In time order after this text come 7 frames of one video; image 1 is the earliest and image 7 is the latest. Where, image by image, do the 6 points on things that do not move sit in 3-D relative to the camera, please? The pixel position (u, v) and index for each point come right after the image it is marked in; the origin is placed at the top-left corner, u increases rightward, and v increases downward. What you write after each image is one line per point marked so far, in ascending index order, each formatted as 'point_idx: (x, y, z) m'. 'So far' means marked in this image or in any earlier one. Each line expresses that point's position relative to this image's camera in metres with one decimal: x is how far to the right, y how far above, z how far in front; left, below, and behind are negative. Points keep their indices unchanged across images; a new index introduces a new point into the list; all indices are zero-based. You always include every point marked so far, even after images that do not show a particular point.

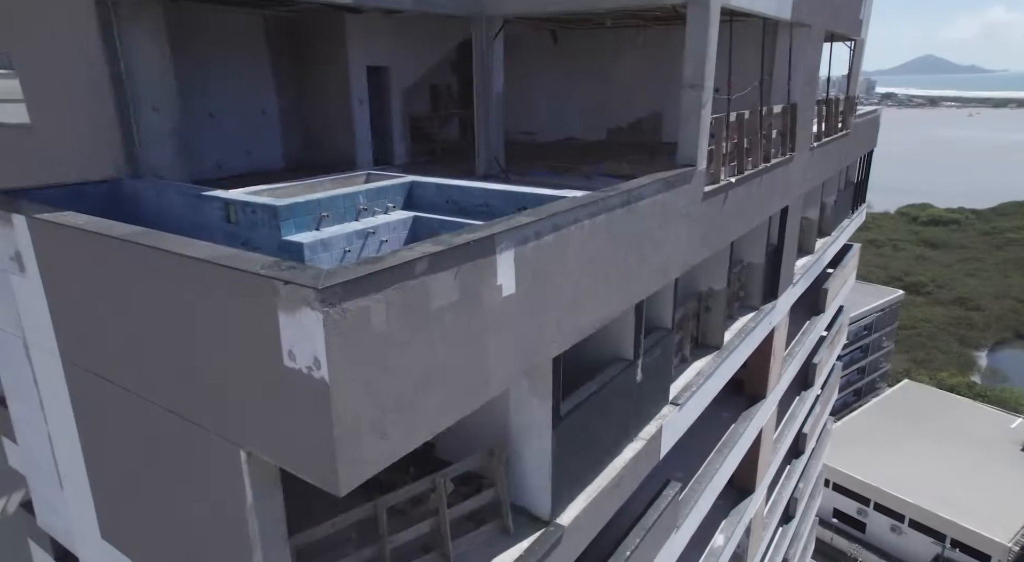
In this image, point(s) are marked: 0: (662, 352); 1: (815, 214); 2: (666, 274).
0: (+1.9, -1.0, +8.5) m
1: (+7.5, +1.6, +16.2) m
2: (+1.9, +0.1, +7.8) m
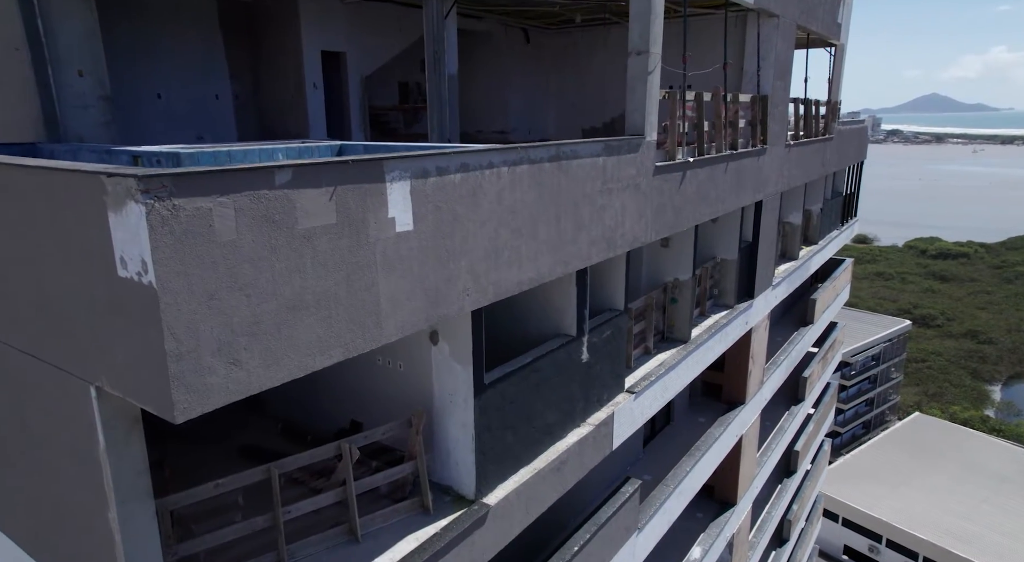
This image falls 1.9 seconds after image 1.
0: (+1.2, -0.7, +8.1) m
1: (+6.9, +1.5, +15.9) m
2: (+1.1, +0.4, +7.4) m
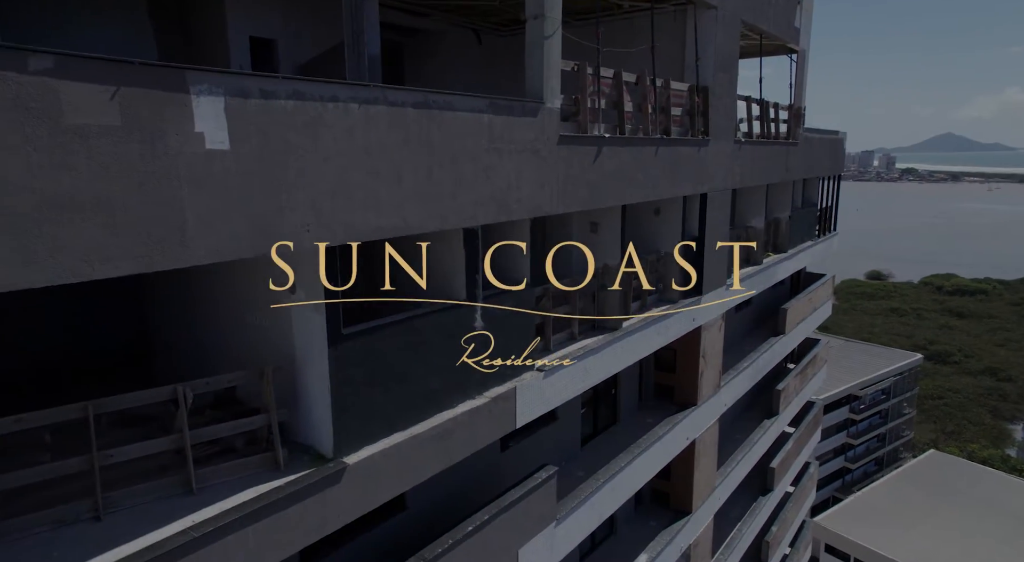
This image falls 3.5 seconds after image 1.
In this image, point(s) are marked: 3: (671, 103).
0: (0.0, -0.3, +7.8) m
1: (+5.9, +1.4, +15.6) m
2: (-0.1, +0.8, +7.2) m
3: (+2.6, +2.9, +10.6) m
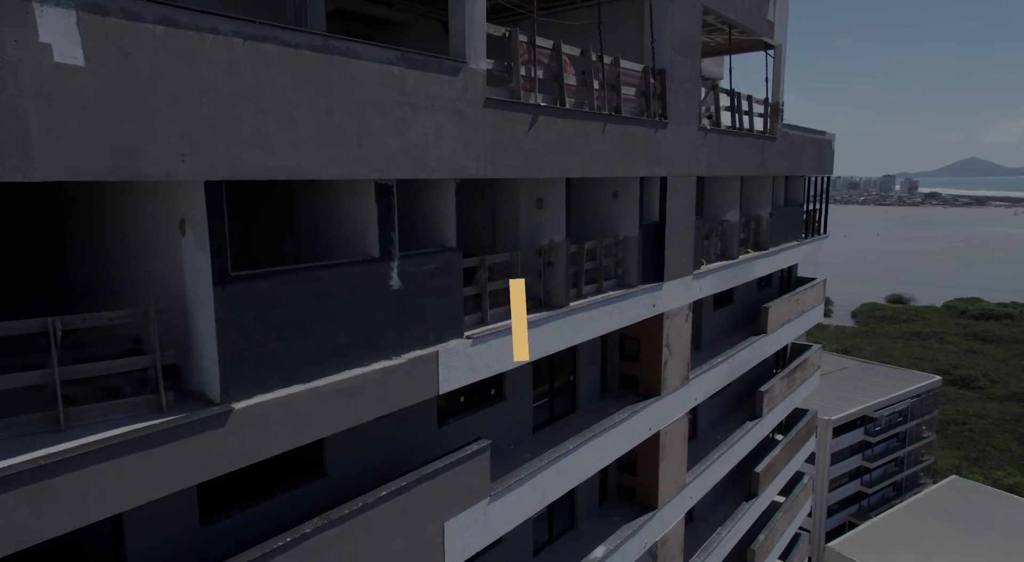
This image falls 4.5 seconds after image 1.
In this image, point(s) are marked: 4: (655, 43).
0: (-0.9, +0.1, +7.7) m
1: (+5.2, +1.5, +15.3) m
2: (-1.0, +1.2, +7.1) m
3: (+1.8, +3.2, +10.5) m
4: (+2.5, +4.2, +11.5) m
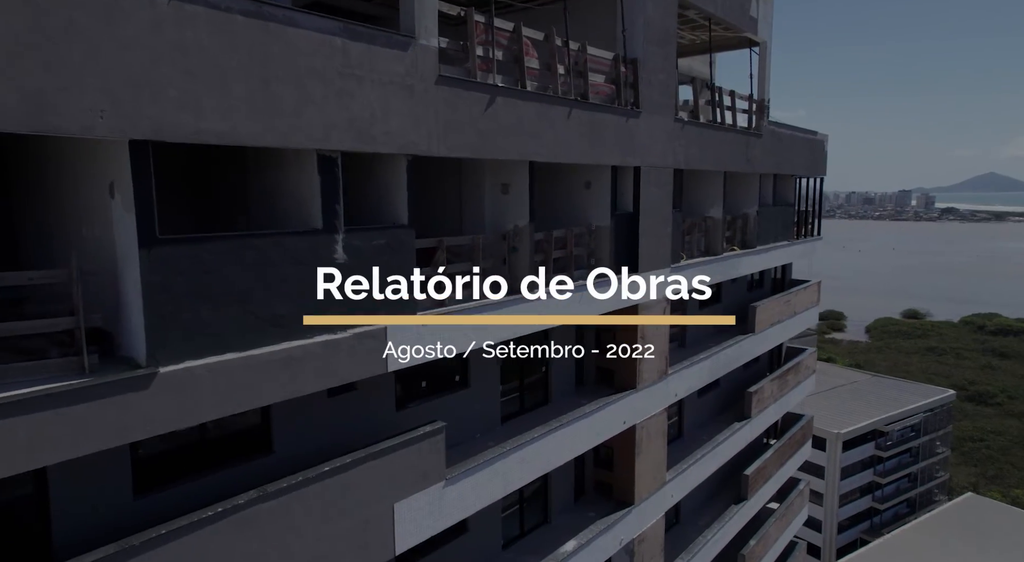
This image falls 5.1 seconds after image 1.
0: (-1.4, +0.4, +7.6) m
1: (+4.8, +1.6, +15.2) m
2: (-1.6, +1.5, +7.1) m
3: (+1.2, +3.4, +10.4) m
4: (+2.0, +4.4, +11.5) m
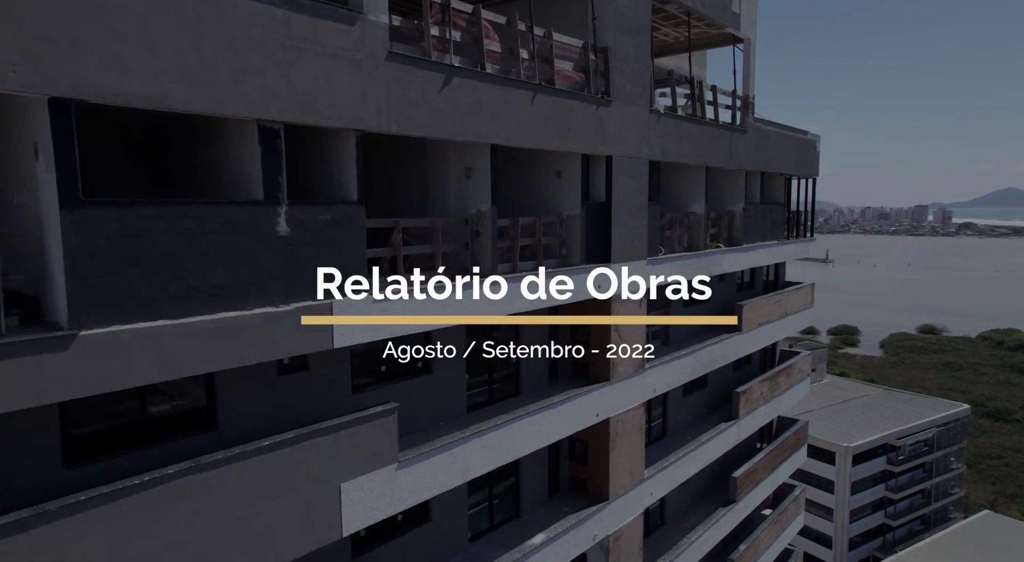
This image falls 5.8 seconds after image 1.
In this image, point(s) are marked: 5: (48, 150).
0: (-2.1, +0.7, +7.6) m
1: (+4.4, +1.7, +15.0) m
2: (-2.2, +1.8, +7.1) m
3: (+0.7, +3.6, +10.4) m
4: (+1.5, +4.6, +11.5) m
5: (-3.9, +1.1, +5.5) m
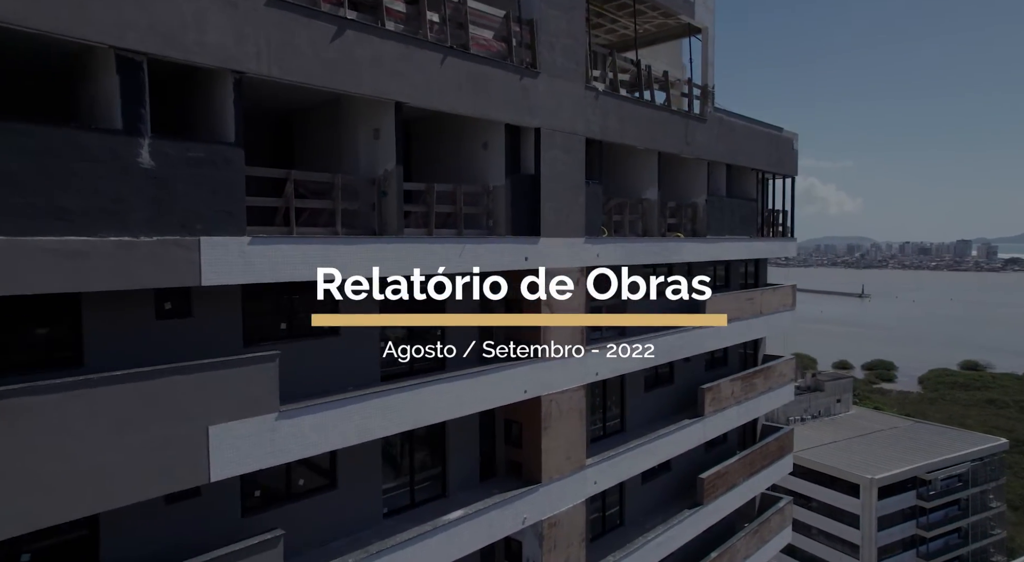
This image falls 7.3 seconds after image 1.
0: (-3.5, +1.4, +7.6) m
1: (+3.3, +1.9, +14.7) m
2: (-3.7, +2.6, +7.2) m
3: (-0.6, +4.2, +10.5) m
4: (+0.2, +5.0, +11.5) m
5: (-5.5, +1.9, +5.7) m
